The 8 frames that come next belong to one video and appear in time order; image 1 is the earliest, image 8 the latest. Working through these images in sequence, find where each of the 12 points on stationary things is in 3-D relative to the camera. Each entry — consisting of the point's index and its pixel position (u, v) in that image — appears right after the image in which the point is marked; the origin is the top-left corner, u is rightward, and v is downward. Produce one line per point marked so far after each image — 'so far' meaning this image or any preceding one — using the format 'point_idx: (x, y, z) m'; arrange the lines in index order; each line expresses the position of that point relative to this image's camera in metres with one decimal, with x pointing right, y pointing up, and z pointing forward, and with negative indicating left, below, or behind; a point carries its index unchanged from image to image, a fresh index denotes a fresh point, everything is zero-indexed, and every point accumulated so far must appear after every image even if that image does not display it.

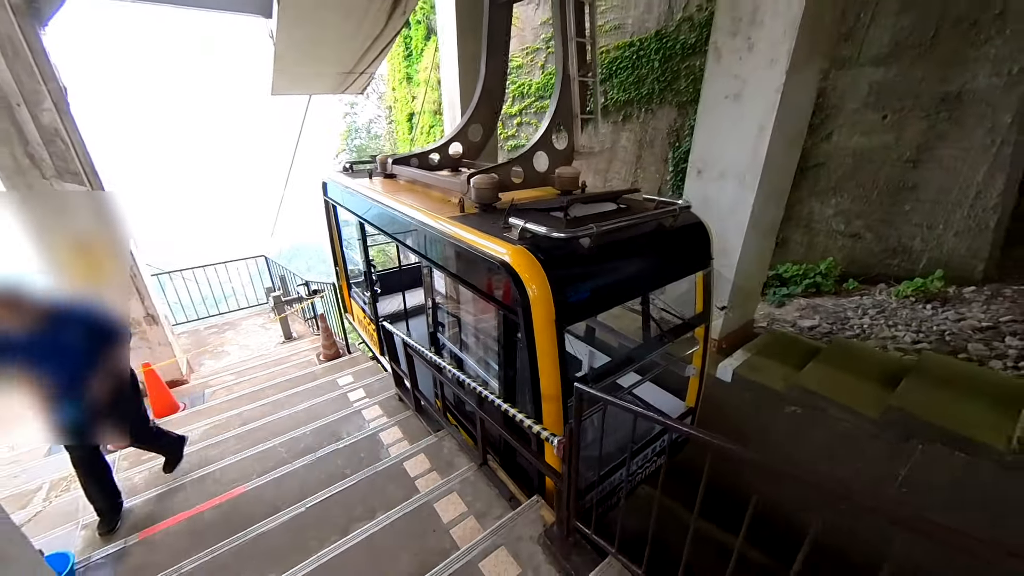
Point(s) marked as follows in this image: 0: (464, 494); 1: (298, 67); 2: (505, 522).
0: (-0.3, -1.1, +2.1) m
1: (-2.4, +2.5, +4.4) m
2: (-0.1, -1.1, +1.9) m
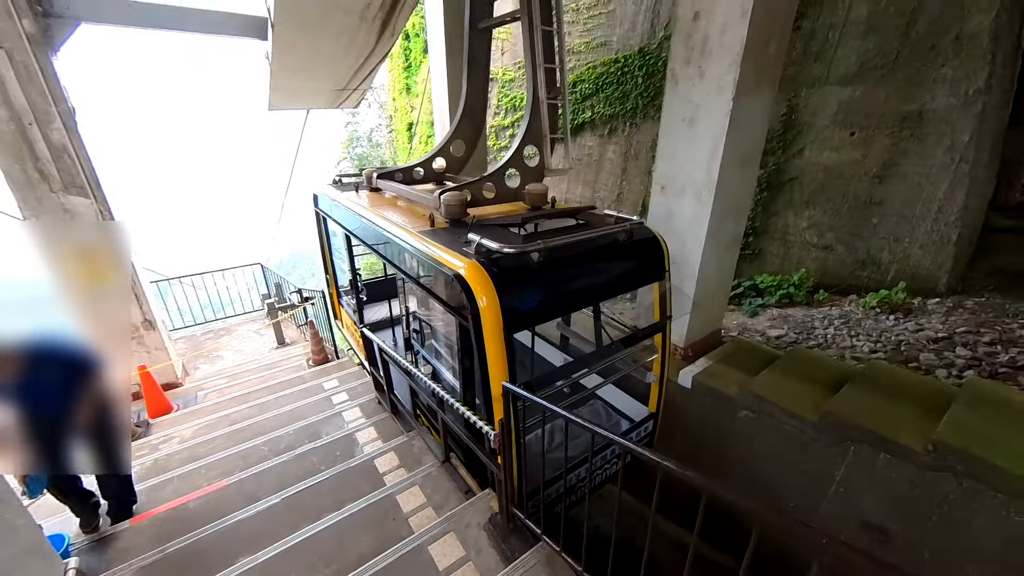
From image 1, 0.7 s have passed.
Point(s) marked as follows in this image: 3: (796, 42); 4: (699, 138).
0: (-0.5, -1.1, +2.3) m
1: (-2.5, +2.4, +4.7) m
2: (-0.3, -1.1, +2.1) m
3: (+3.0, +2.6, +4.1) m
4: (+1.3, +1.0, +2.7) m
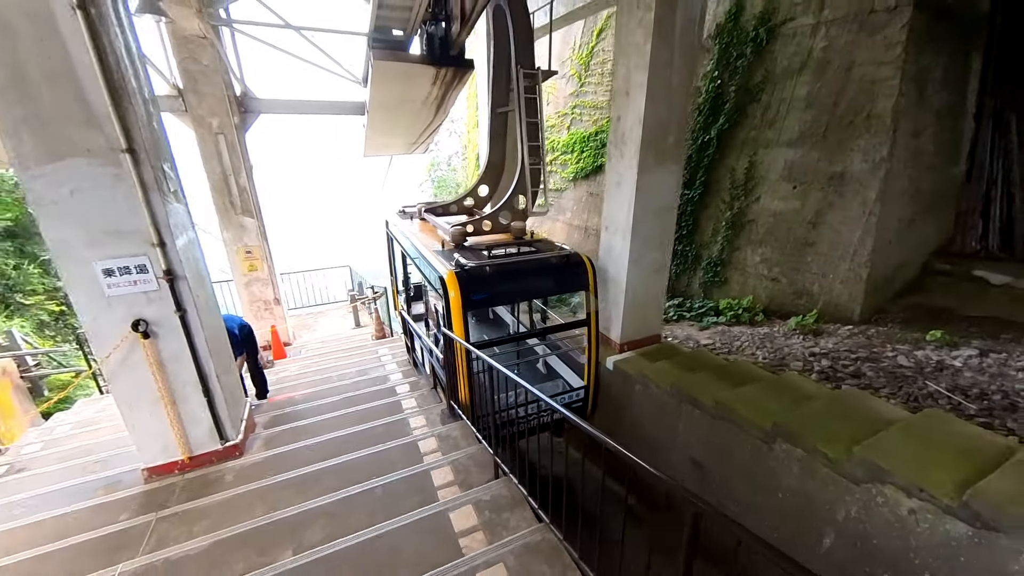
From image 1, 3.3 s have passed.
0: (-0.9, -1.1, +3.8) m
1: (-2.2, +2.5, +6.6) m
2: (-0.7, -1.1, +3.5) m
3: (+3.2, +2.3, +5.1) m
4: (+1.1, +0.9, +3.9) m
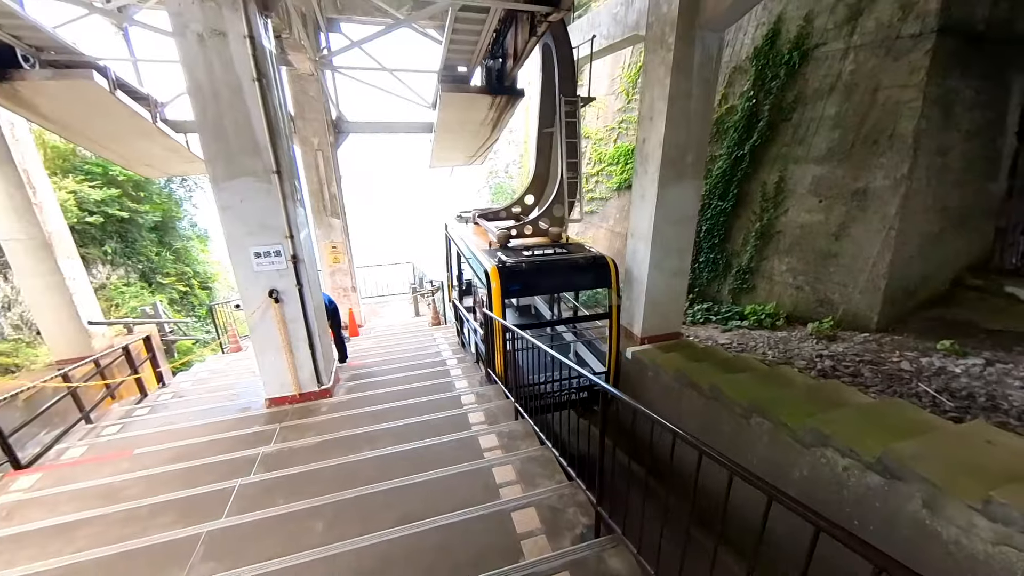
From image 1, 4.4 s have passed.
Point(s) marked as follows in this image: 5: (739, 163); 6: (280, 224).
0: (-0.6, -1.0, +4.6) m
1: (-1.3, +2.6, +7.7) m
2: (-0.4, -1.0, +4.4) m
3: (+3.8, +2.2, +5.4) m
4: (+1.5, +0.9, +4.5) m
5: (+3.4, +1.9, +5.9) m
6: (-2.0, +0.5, +3.4) m
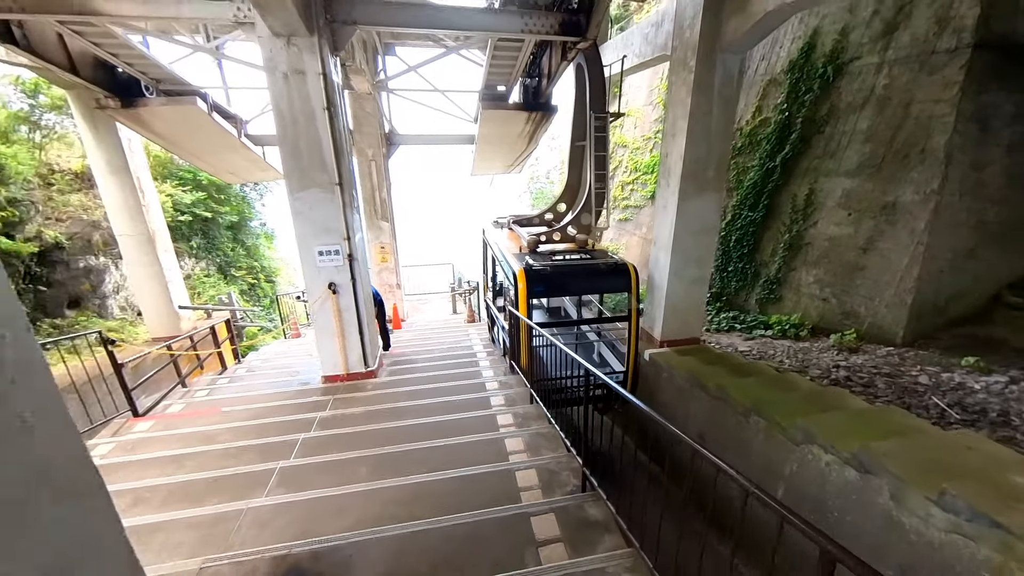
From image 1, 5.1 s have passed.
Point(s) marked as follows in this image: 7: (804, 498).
0: (-0.3, -1.0, +5.1) m
1: (-0.5, +2.6, +8.2) m
2: (-0.1, -1.0, +4.8) m
3: (+4.3, +2.0, +5.5) m
4: (+1.9, +0.8, +4.8) m
5: (+3.9, +1.7, +6.0) m
6: (-1.8, +0.6, +4.0) m
7: (+2.1, -1.5, +2.8) m
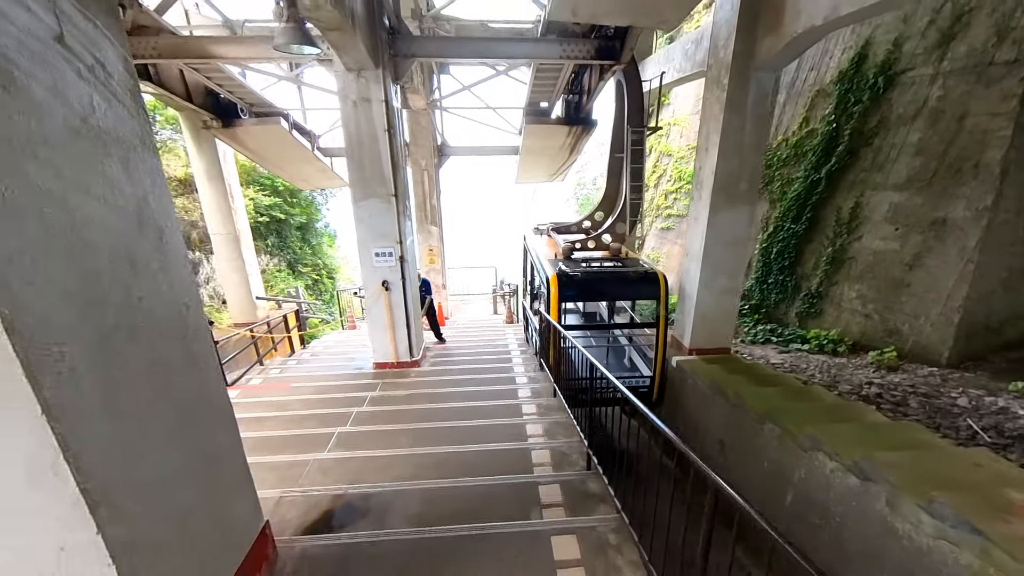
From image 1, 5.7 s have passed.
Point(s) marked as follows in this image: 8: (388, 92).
0: (+0.2, -1.0, +5.4) m
1: (+0.4, +2.5, +8.6) m
2: (+0.2, -1.0, +5.2) m
3: (+4.8, +1.8, +5.3) m
4: (+2.3, +0.7, +4.9) m
5: (+4.5, +1.5, +5.9) m
6: (-1.4, +0.6, +4.6) m
7: (+2.2, -1.6, +2.9) m
8: (-1.3, +2.1, +4.3) m
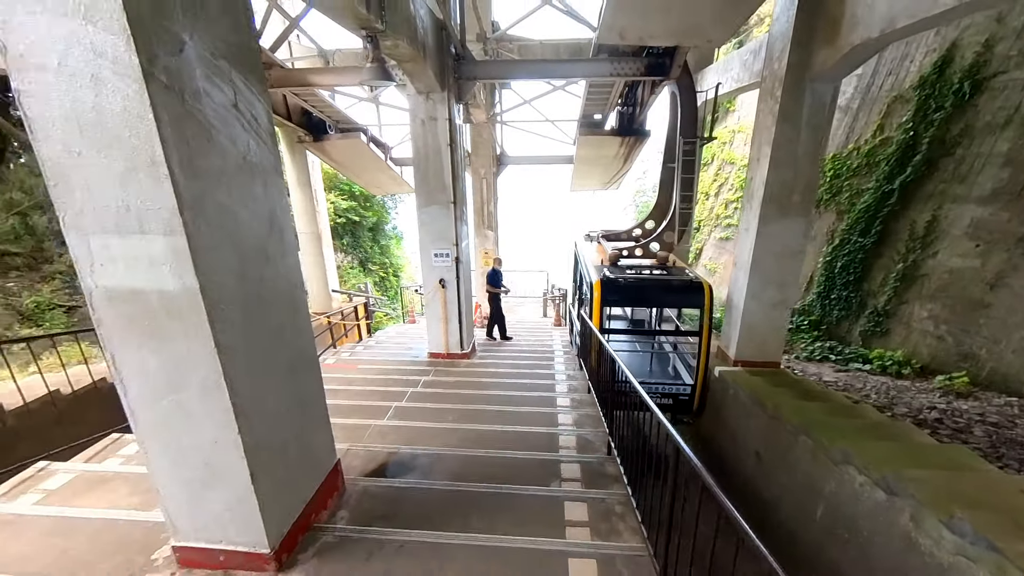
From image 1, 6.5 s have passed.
0: (+0.8, -1.1, +5.7) m
1: (+1.6, +2.4, +8.9) m
2: (+0.8, -1.1, +5.4) m
3: (+5.5, +1.6, +5.0) m
4: (+2.9, +0.6, +4.9) m
5: (+5.3, +1.3, +5.6) m
6: (-0.8, +0.7, +5.1) m
7: (+2.4, -1.7, +2.9) m
8: (-0.7, +2.1, +4.8) m
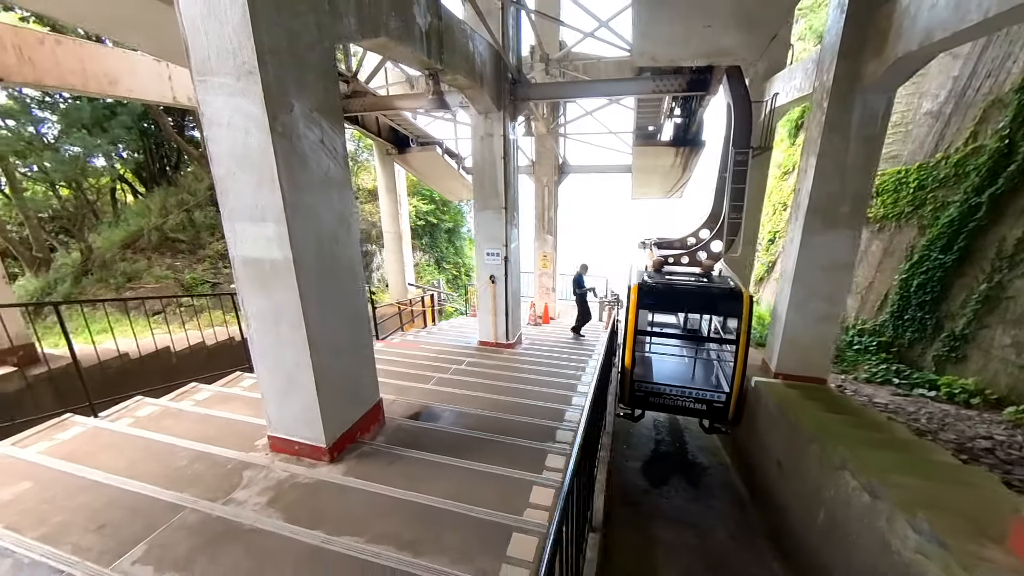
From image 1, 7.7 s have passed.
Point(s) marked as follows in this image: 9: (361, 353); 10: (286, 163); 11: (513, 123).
0: (+1.4, -1.1, +6.0) m
1: (+3.0, +2.3, +9.0) m
2: (+1.4, -1.1, +5.7) m
3: (+6.0, +1.3, +4.4) m
4: (+3.4, +0.4, +4.9) m
5: (+5.9, +1.0, +5.1) m
6: (-0.2, +0.7, +5.8) m
7: (+2.5, -1.8, +3.0) m
8: (-0.1, +2.2, +5.4) m
9: (-1.0, -0.4, +2.7) m
10: (-1.2, +0.6, +2.0) m
11: (0.0, +2.4, +5.7) m
